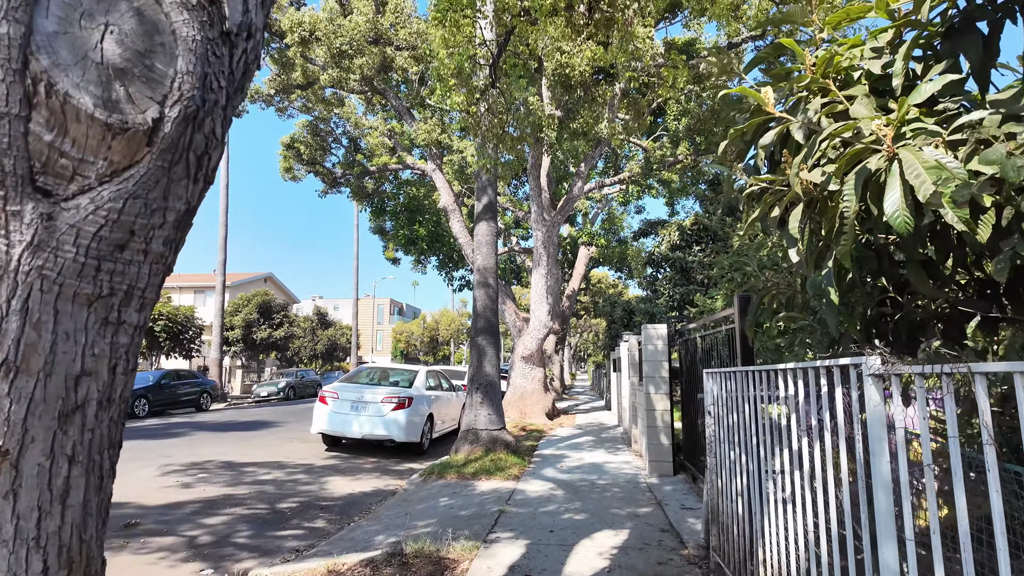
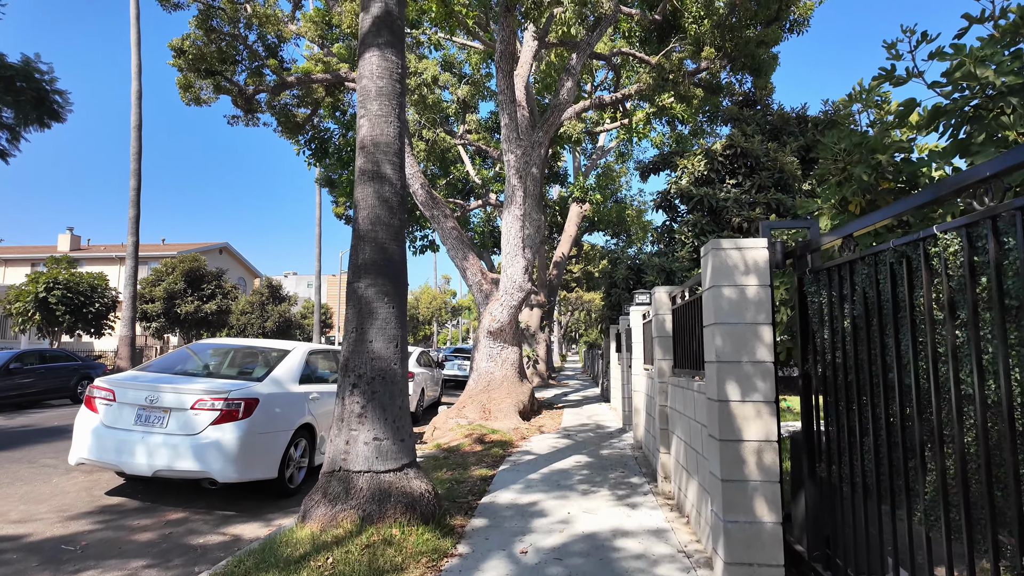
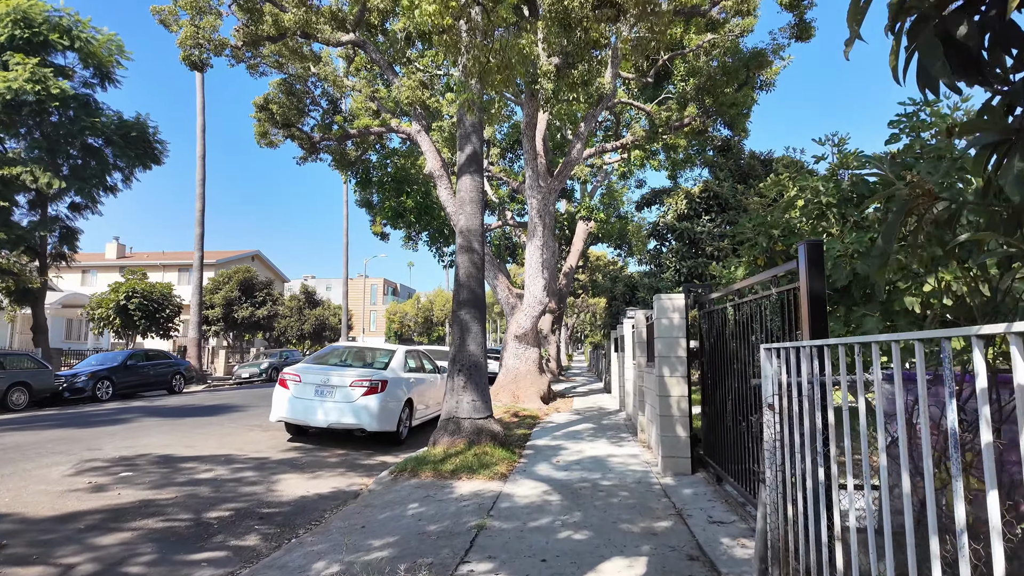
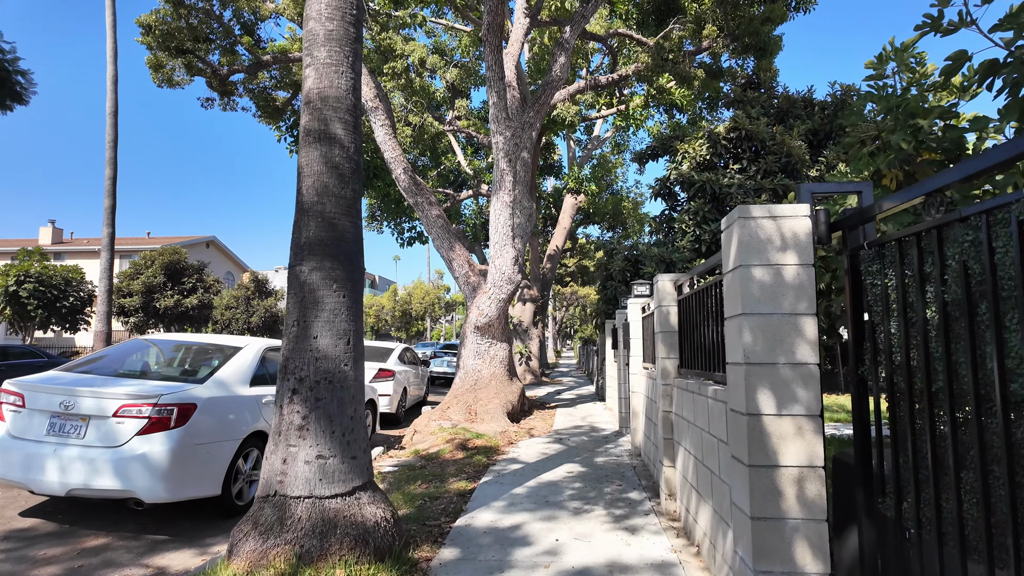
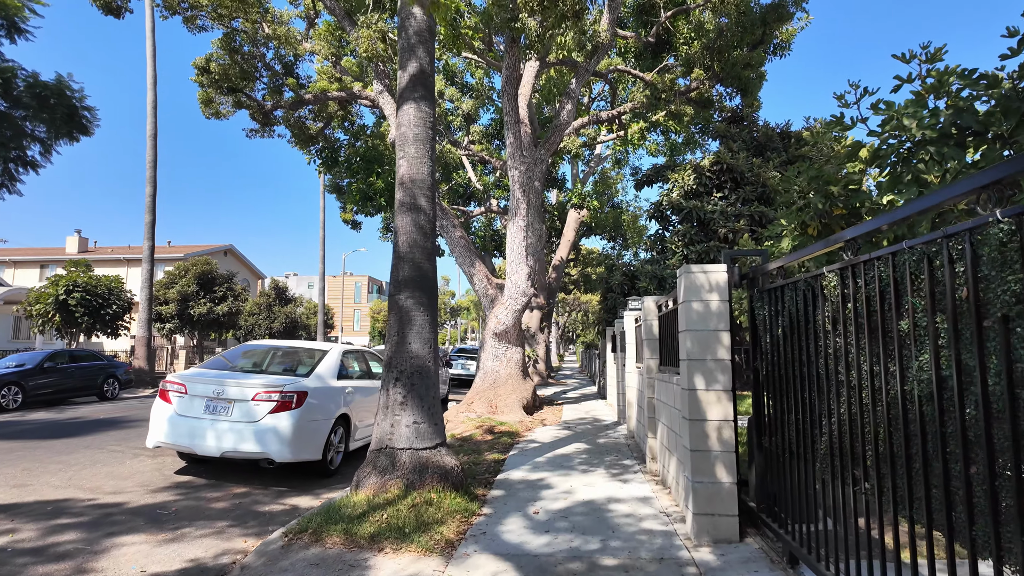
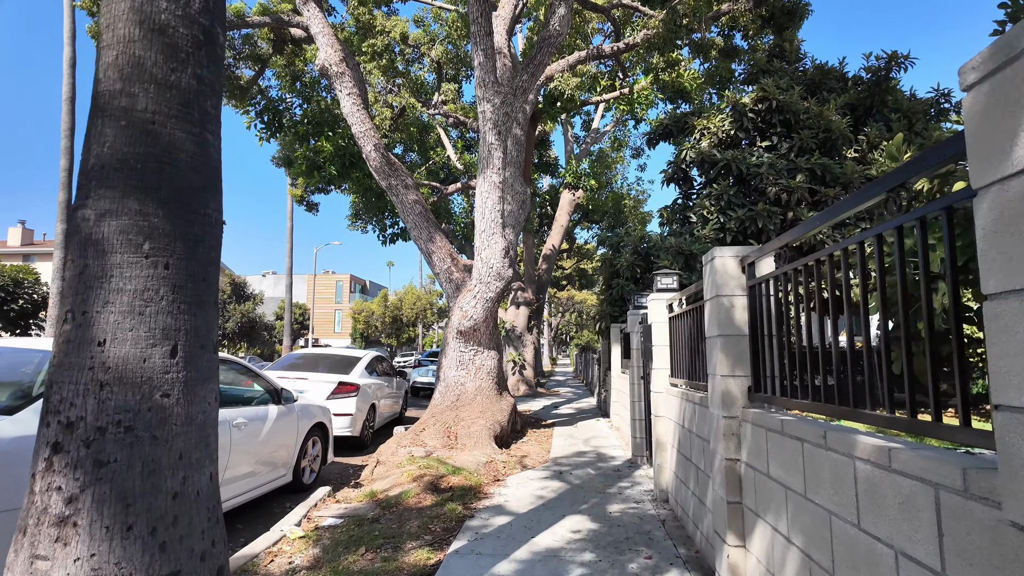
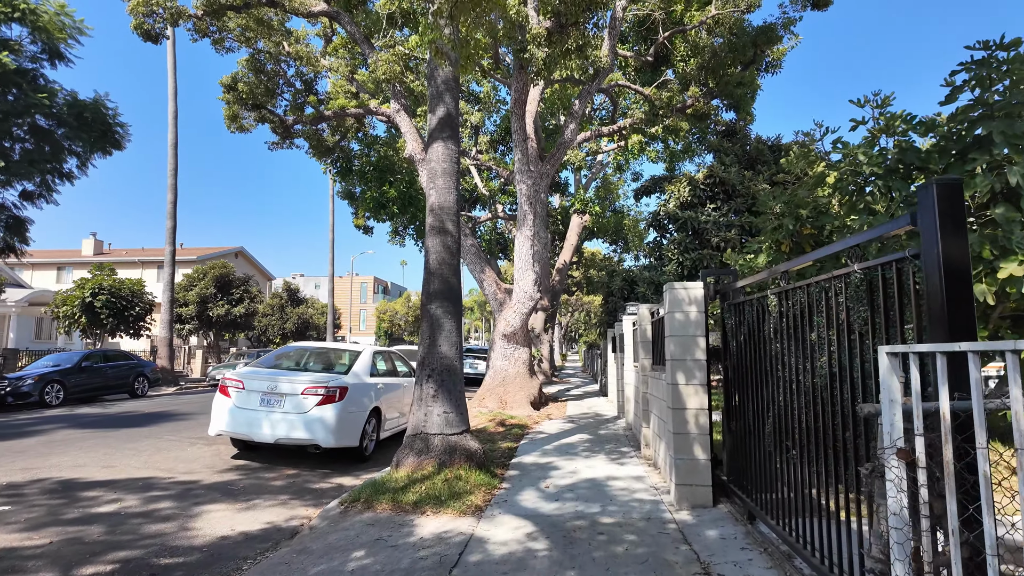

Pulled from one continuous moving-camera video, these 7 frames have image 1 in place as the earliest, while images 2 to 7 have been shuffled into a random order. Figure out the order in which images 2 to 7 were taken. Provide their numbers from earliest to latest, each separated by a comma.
3, 7, 5, 2, 4, 6
